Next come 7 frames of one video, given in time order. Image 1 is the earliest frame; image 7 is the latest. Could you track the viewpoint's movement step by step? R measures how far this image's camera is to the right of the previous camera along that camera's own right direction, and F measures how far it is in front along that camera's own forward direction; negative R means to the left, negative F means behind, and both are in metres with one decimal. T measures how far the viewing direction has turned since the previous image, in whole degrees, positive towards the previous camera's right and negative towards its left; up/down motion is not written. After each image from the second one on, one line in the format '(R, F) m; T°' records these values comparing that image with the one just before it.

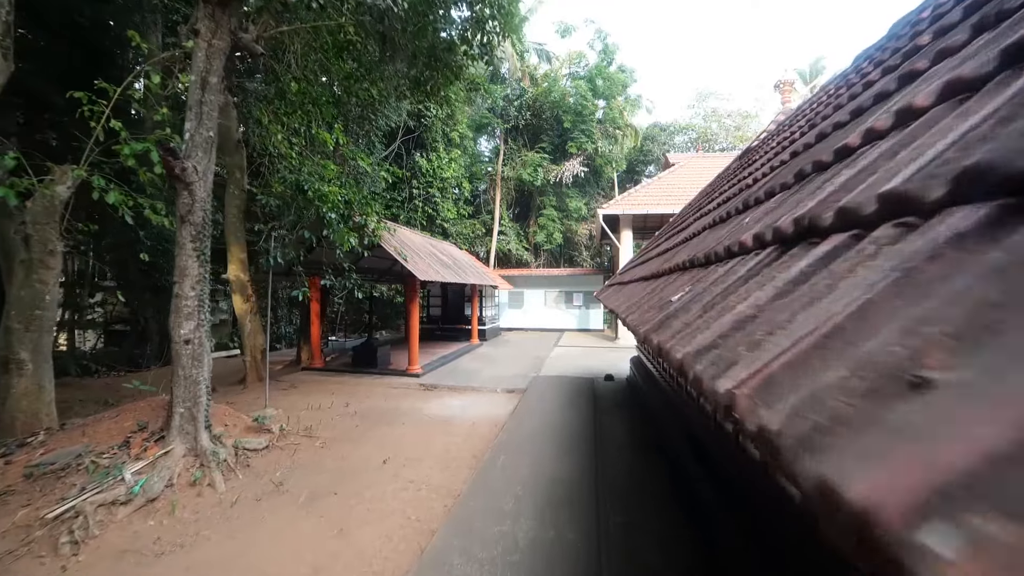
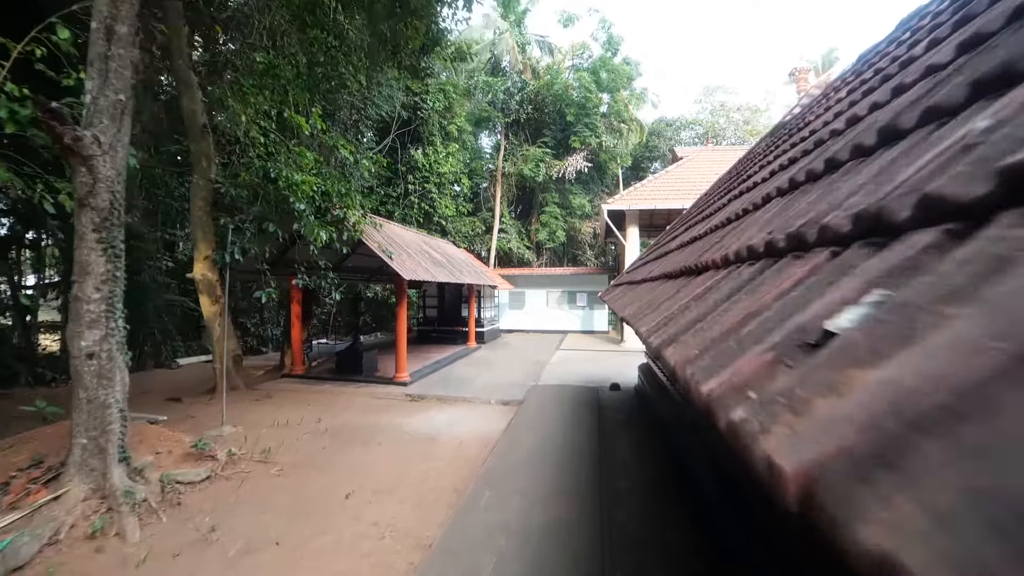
(+0.1, +0.7) m; 0°
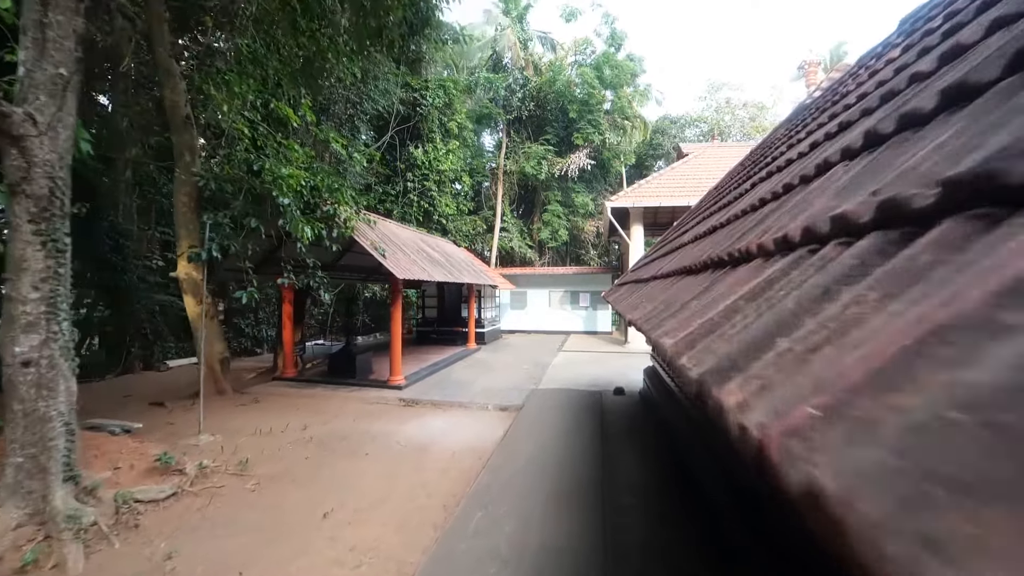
(+0.1, +0.3) m; 0°
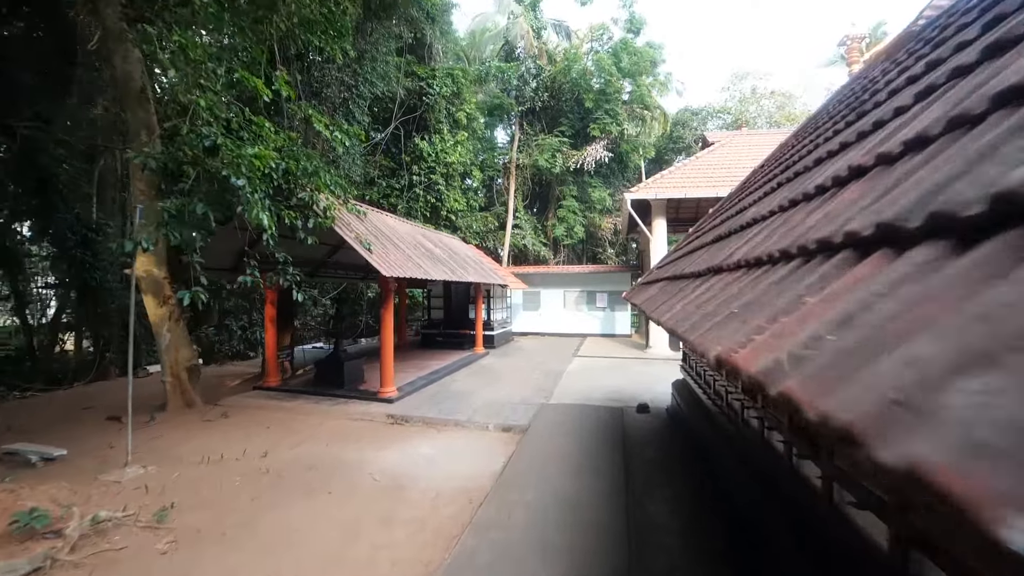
(+0.1, +1.0) m; -2°
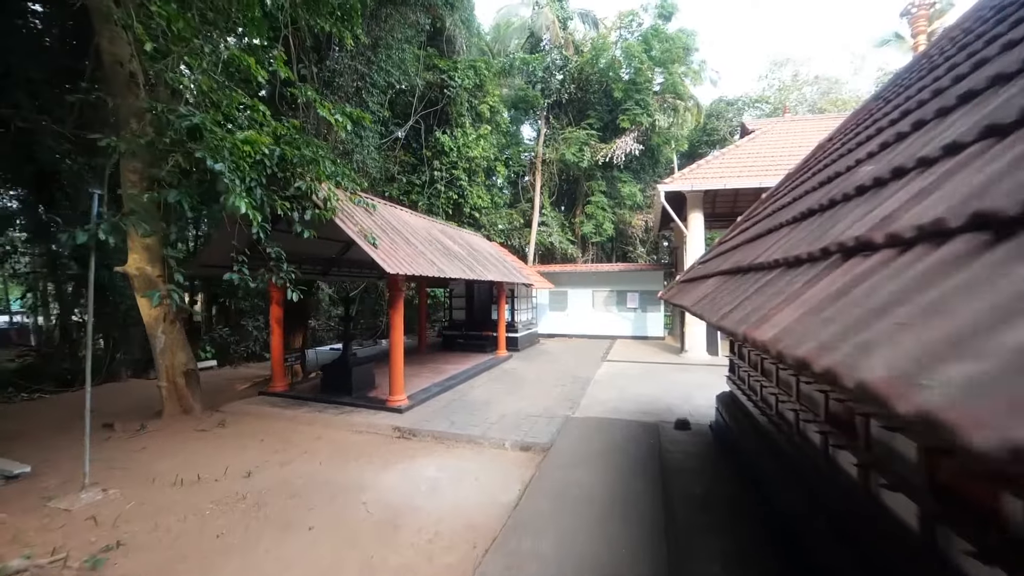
(+0.1, +0.7) m; -4°
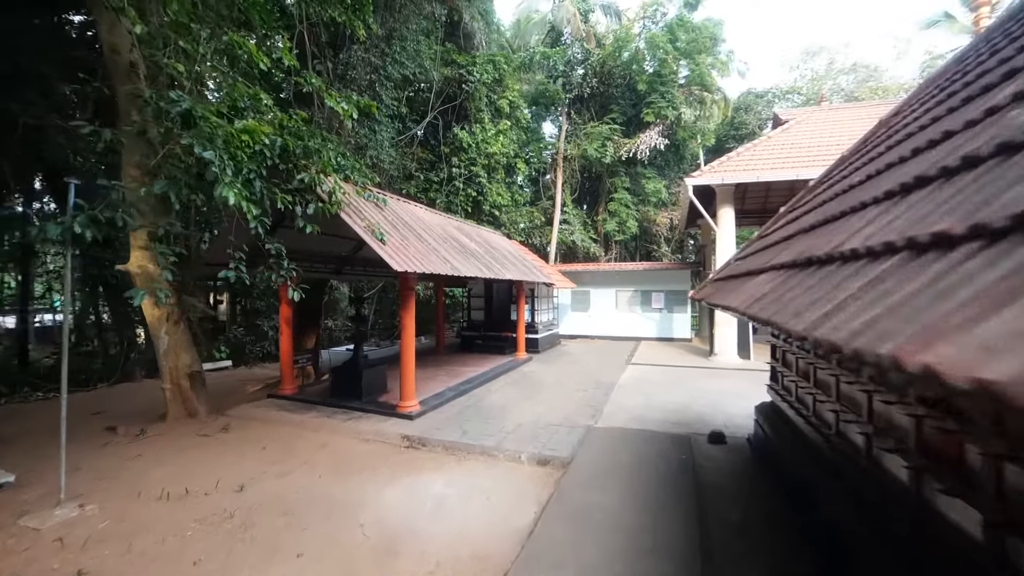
(+0.1, +0.4) m; -3°
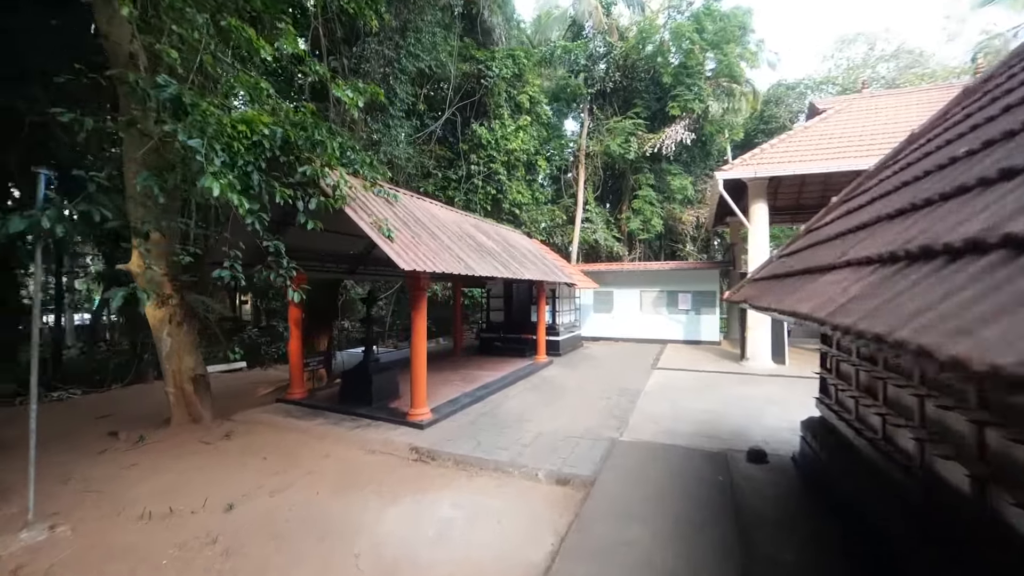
(0.0, +0.4) m; -3°
